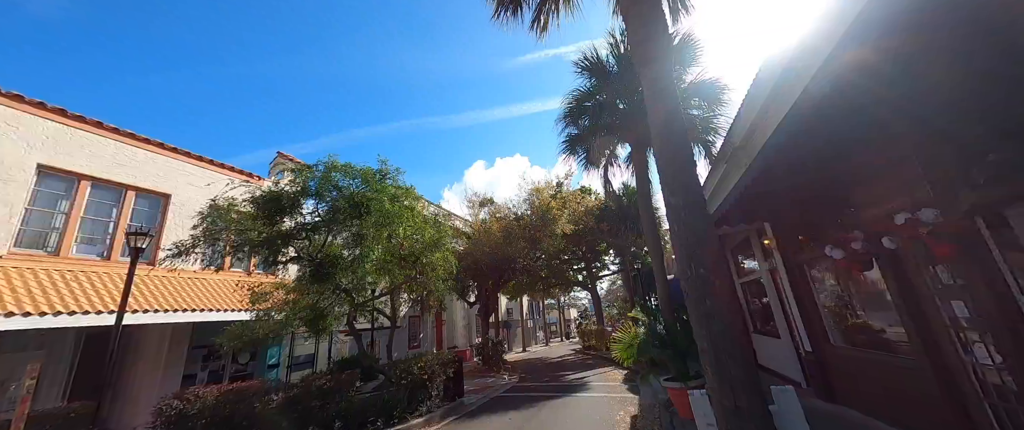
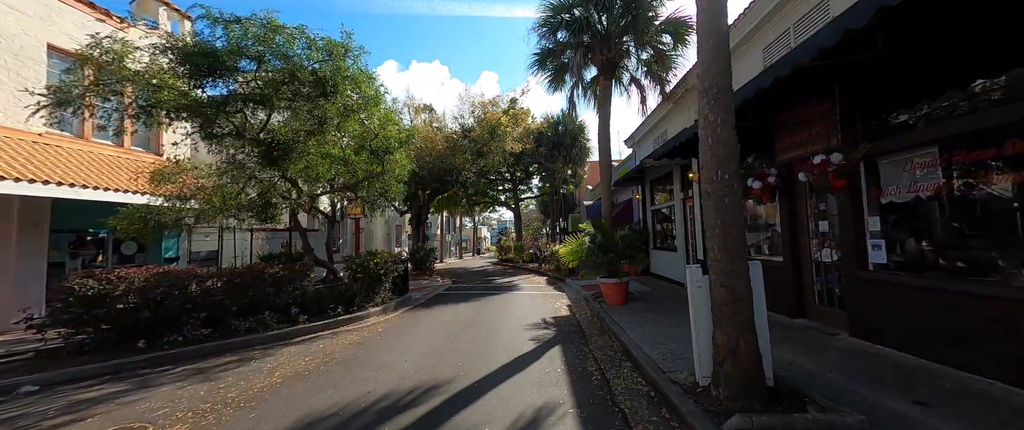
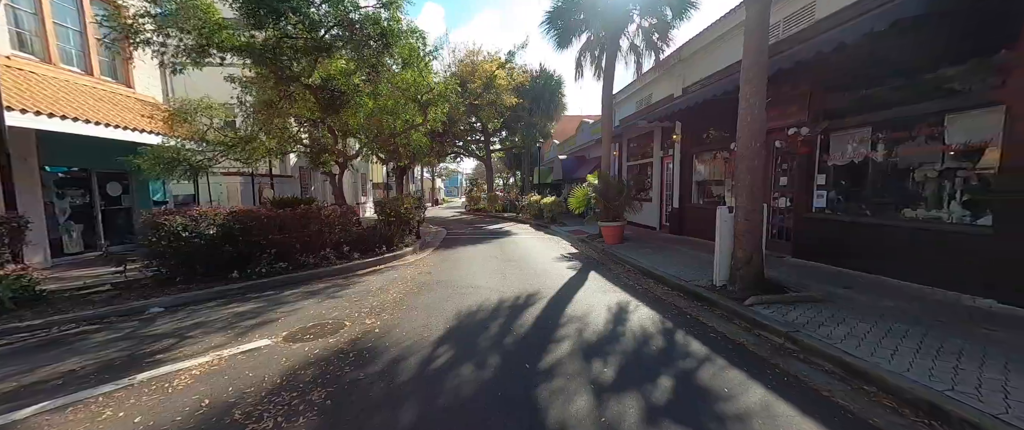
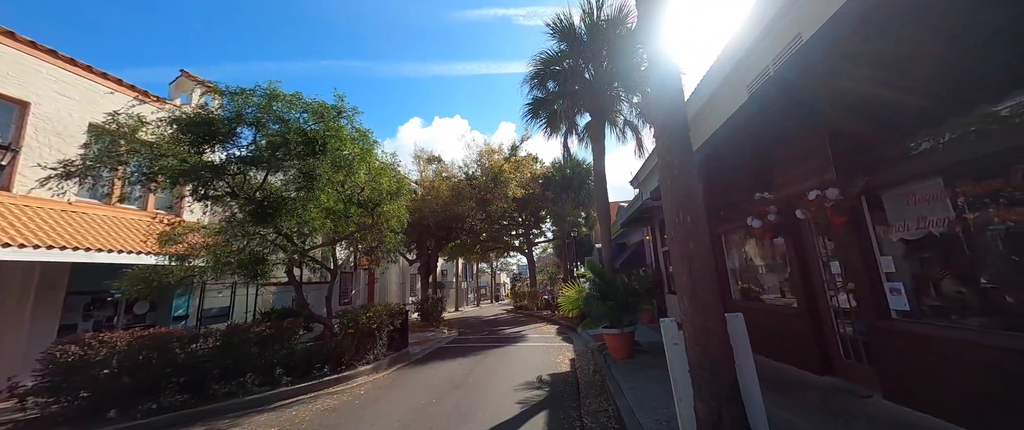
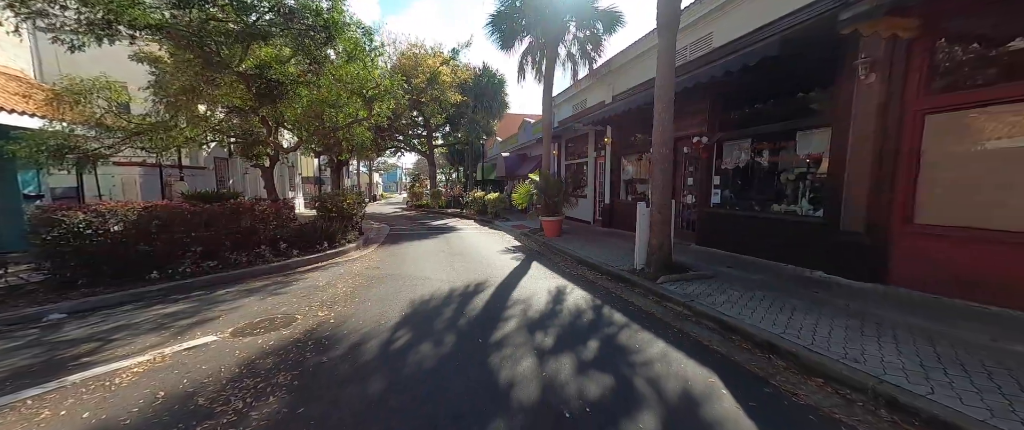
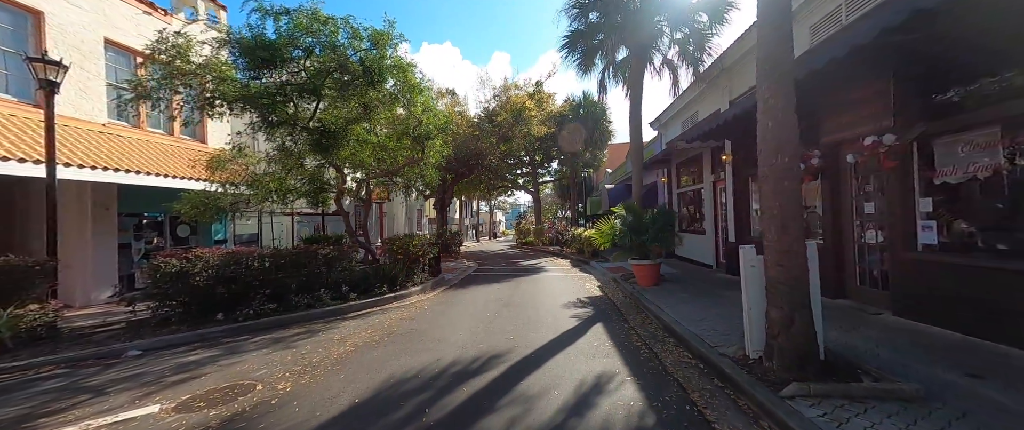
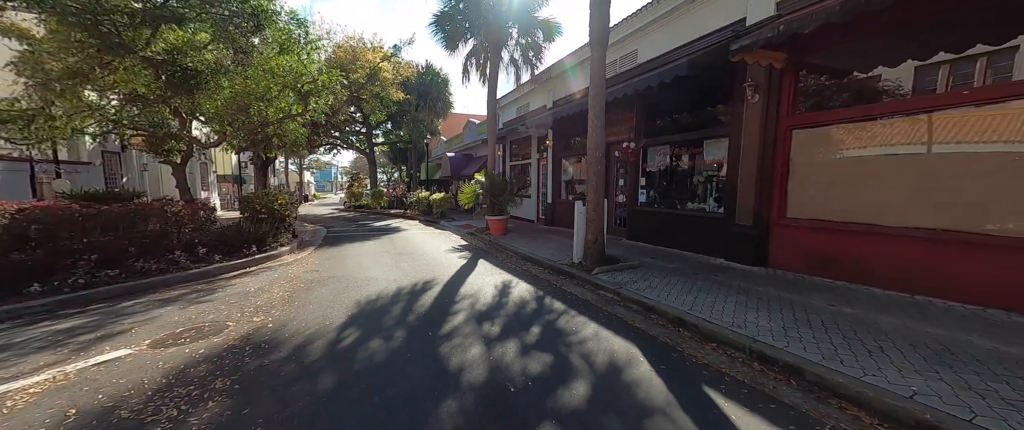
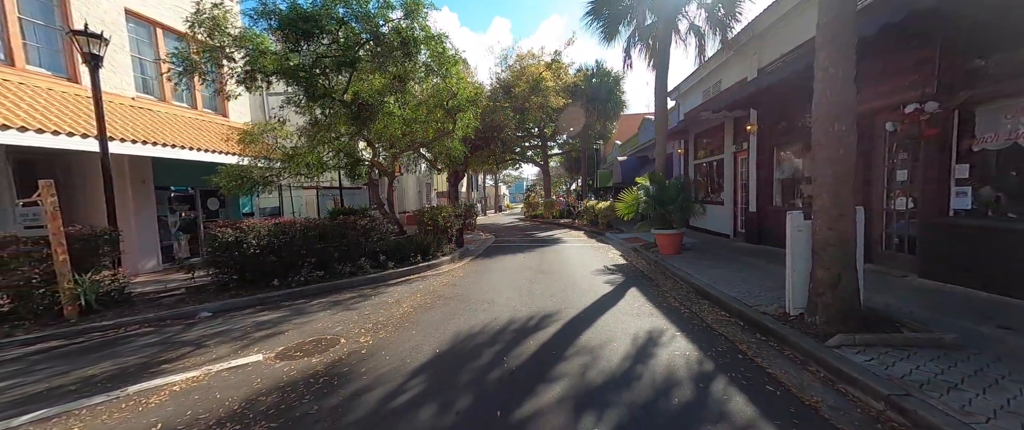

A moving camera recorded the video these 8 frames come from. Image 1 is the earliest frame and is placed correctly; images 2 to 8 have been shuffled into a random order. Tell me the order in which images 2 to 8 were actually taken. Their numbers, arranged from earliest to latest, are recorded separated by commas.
4, 2, 6, 8, 3, 5, 7
